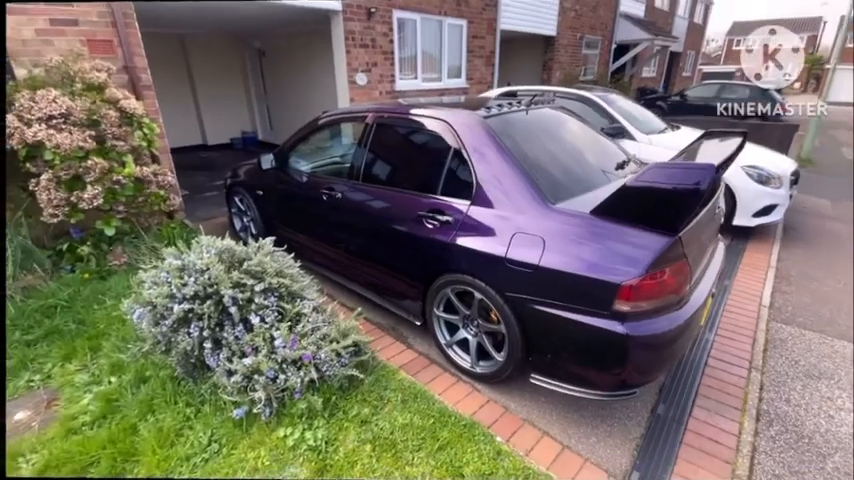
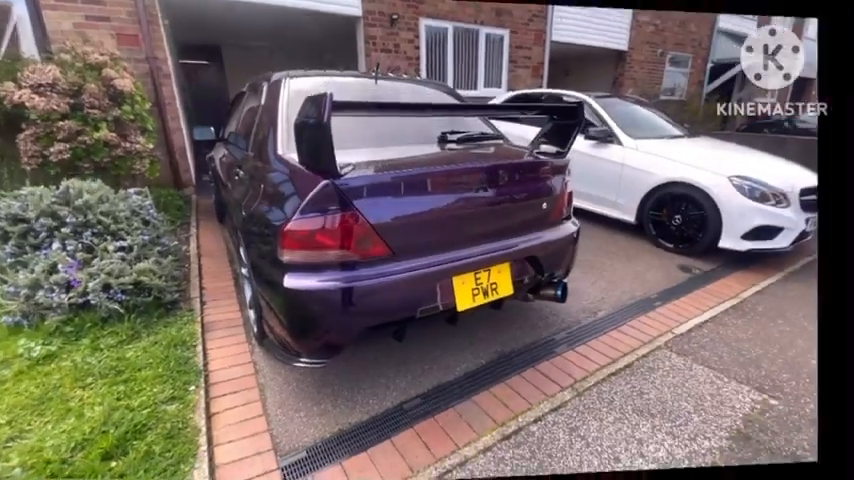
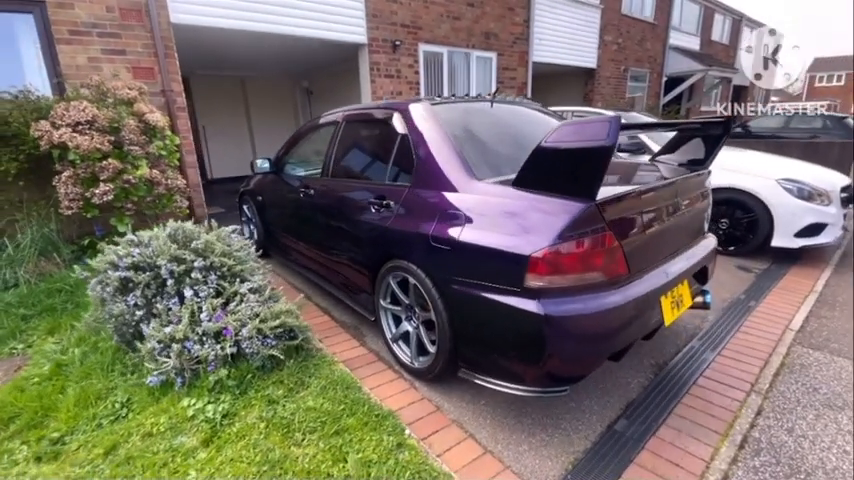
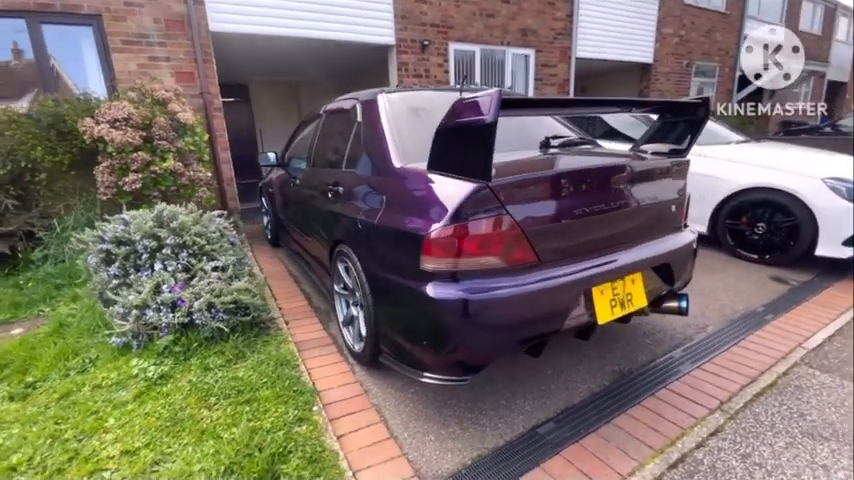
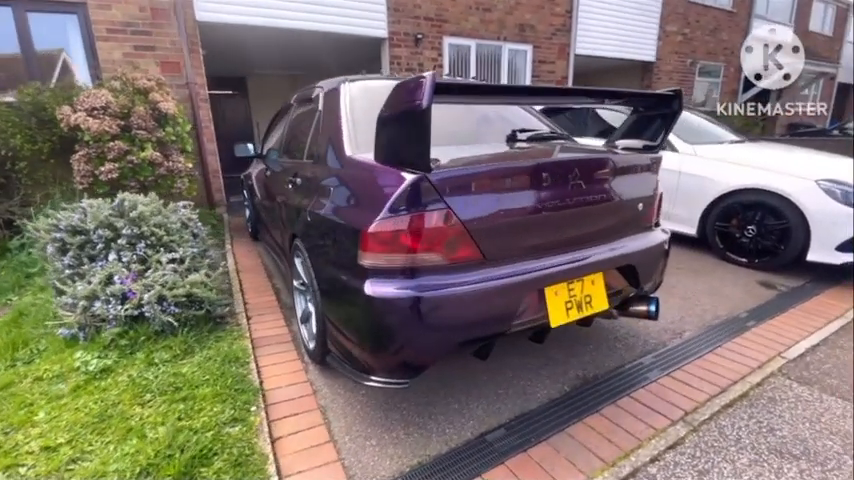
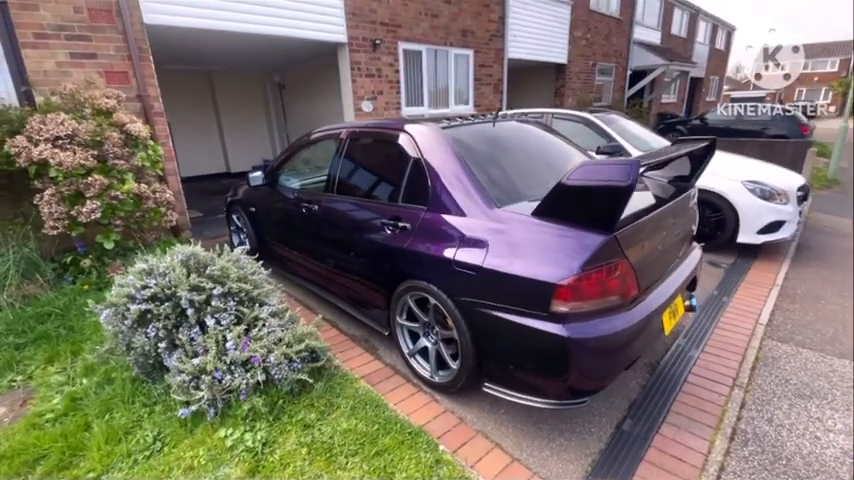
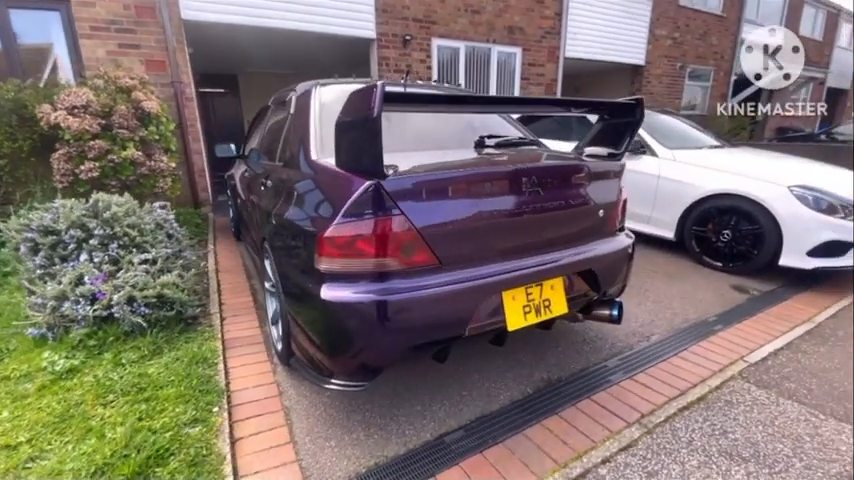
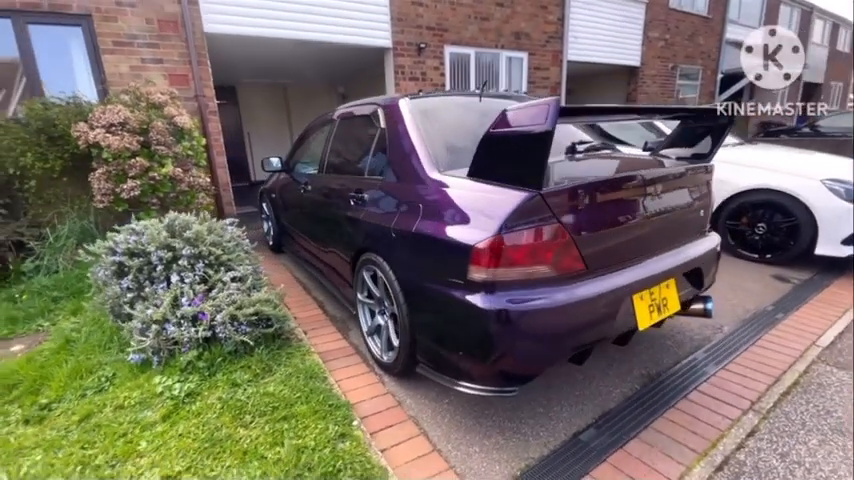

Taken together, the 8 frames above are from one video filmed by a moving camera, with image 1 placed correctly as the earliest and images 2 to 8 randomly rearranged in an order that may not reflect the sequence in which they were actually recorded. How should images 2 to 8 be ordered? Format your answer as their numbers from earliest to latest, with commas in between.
6, 3, 8, 4, 5, 7, 2
